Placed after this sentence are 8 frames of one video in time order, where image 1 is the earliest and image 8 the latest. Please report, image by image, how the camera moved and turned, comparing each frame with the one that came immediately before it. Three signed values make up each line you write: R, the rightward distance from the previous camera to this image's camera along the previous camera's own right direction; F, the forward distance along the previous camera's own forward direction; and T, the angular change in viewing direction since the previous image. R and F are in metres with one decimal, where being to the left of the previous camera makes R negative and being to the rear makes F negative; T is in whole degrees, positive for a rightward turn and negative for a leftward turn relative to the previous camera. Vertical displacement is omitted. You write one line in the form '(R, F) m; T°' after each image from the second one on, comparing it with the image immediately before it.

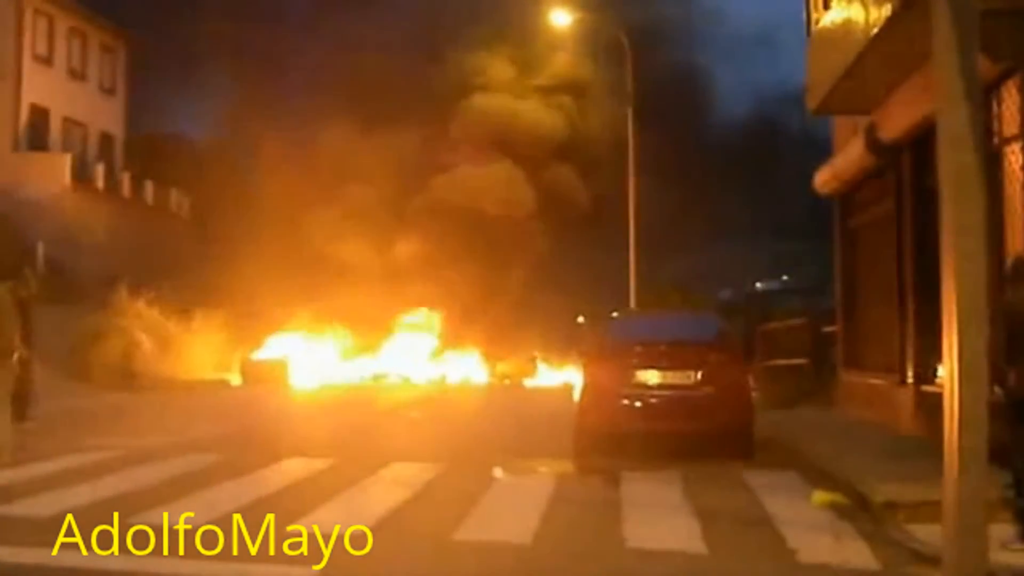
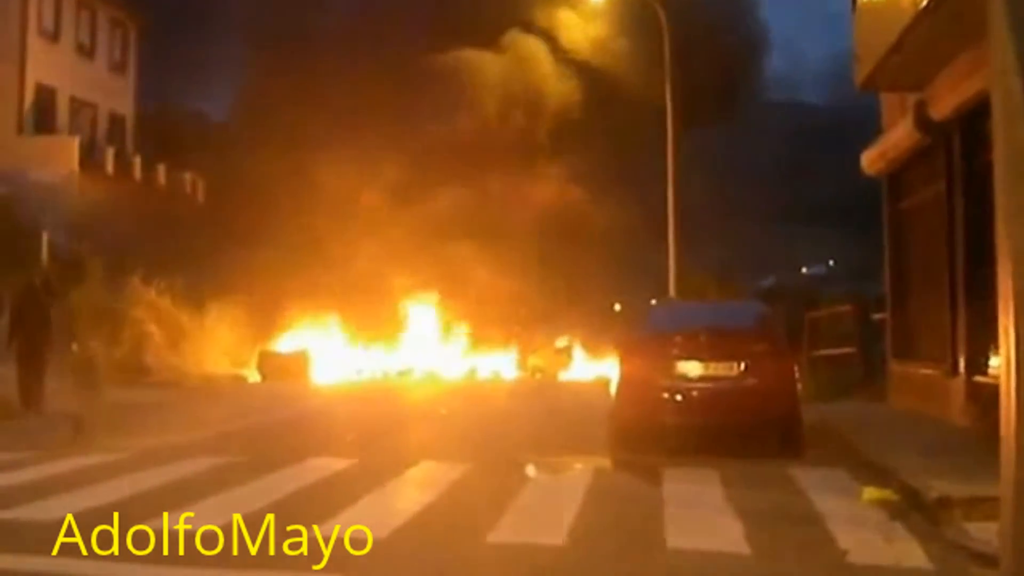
(-0.1, +0.9) m; -1°
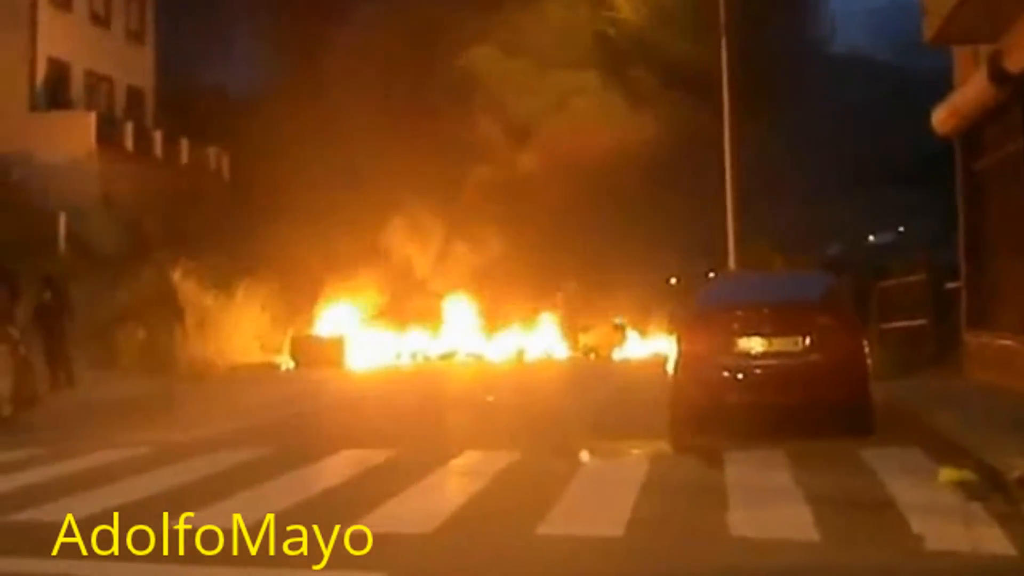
(0.0, +1.0) m; -2°
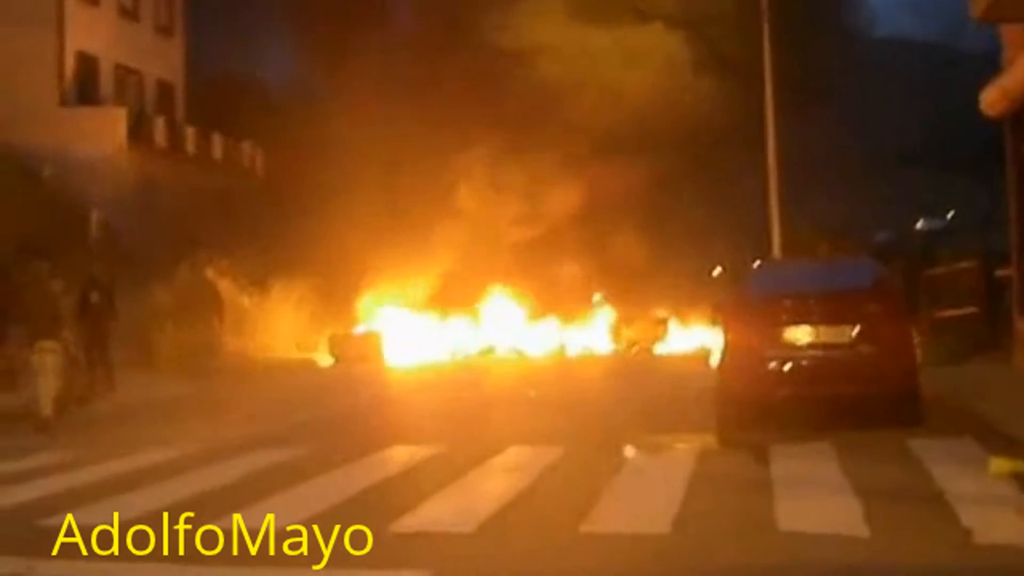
(-0.1, +0.3) m; -1°
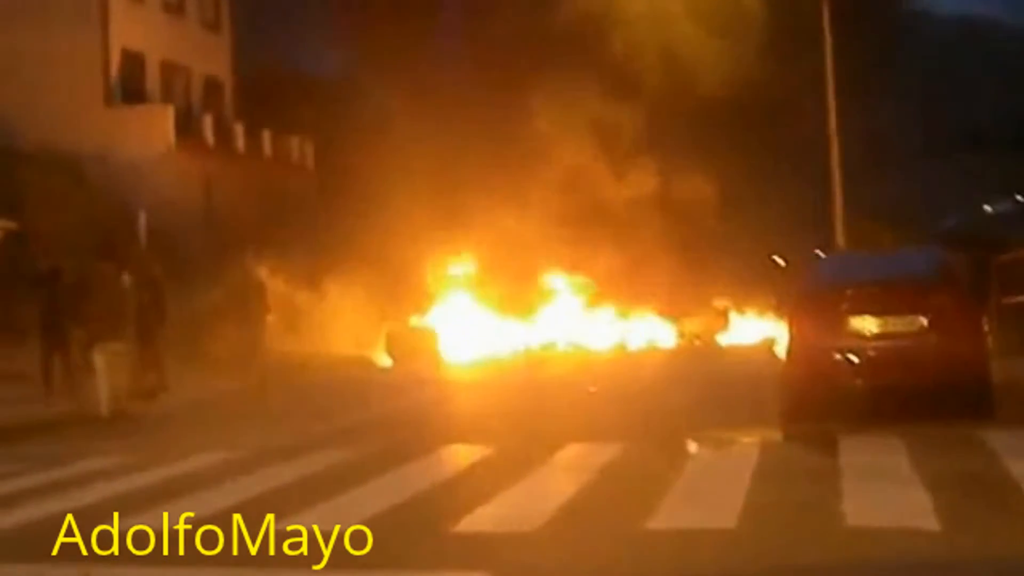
(0.0, +0.3) m; -2°
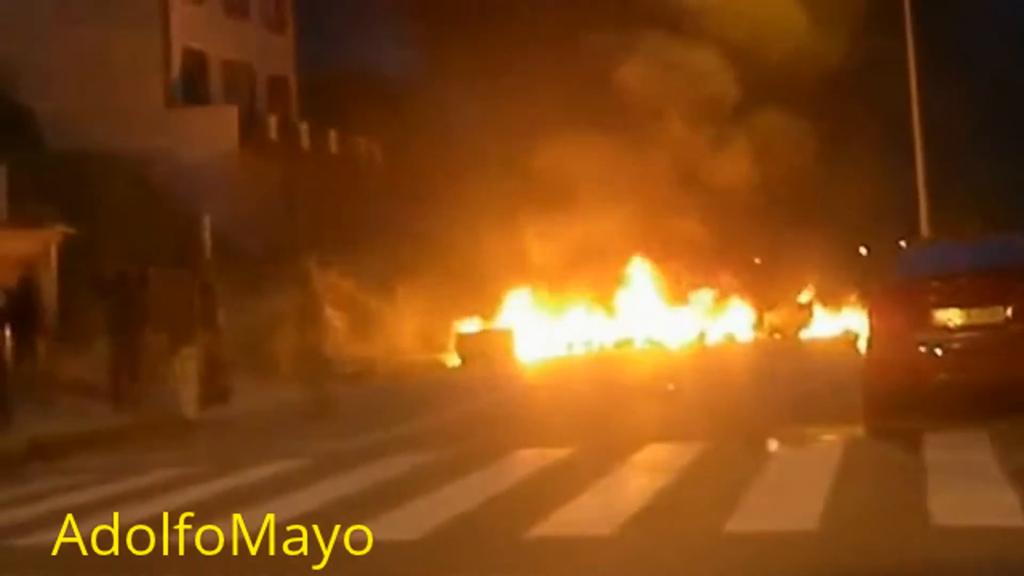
(-0.1, +0.3) m; -2°
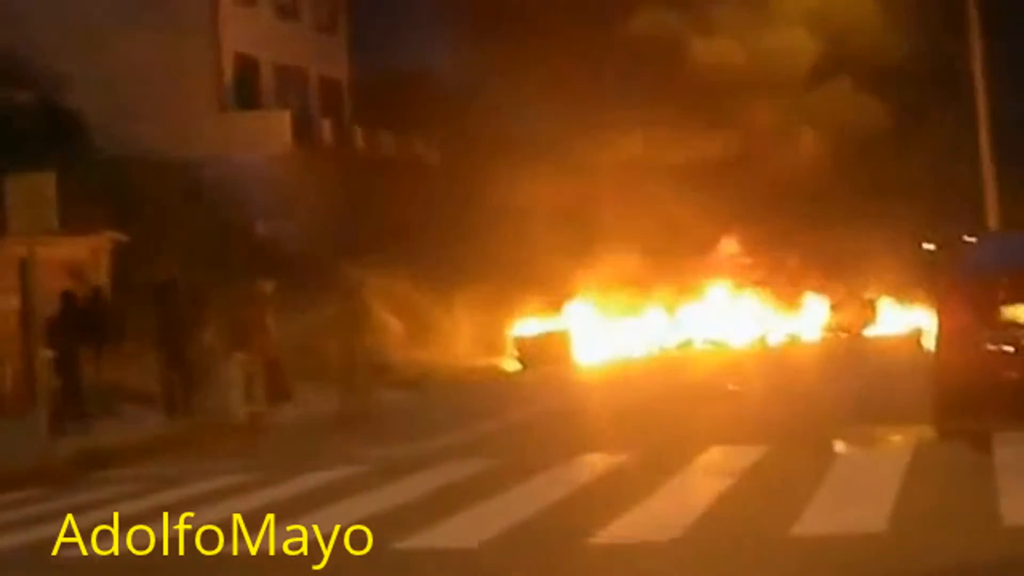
(0.0, +0.2) m; -2°
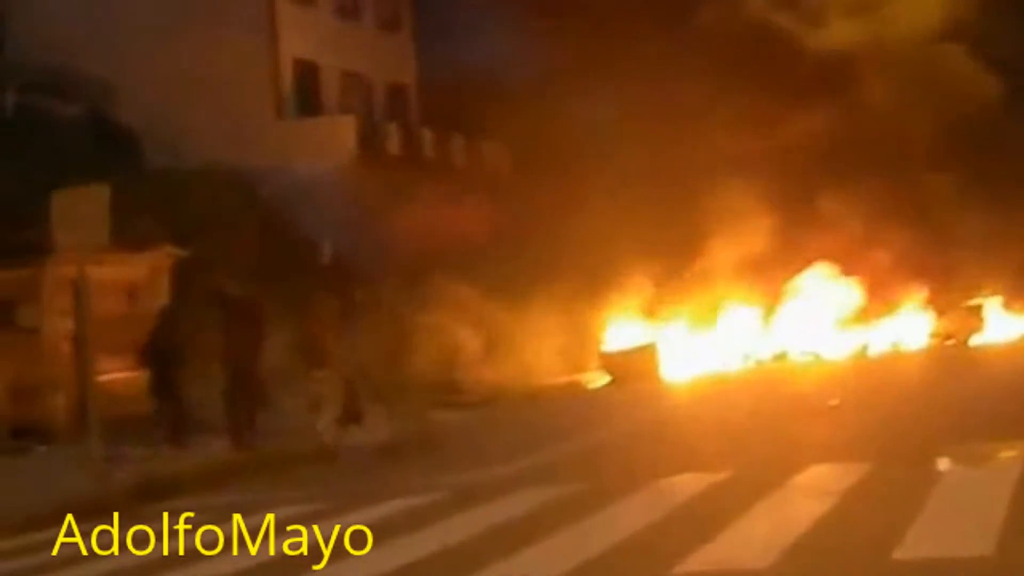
(-0.1, +0.7) m; -3°
